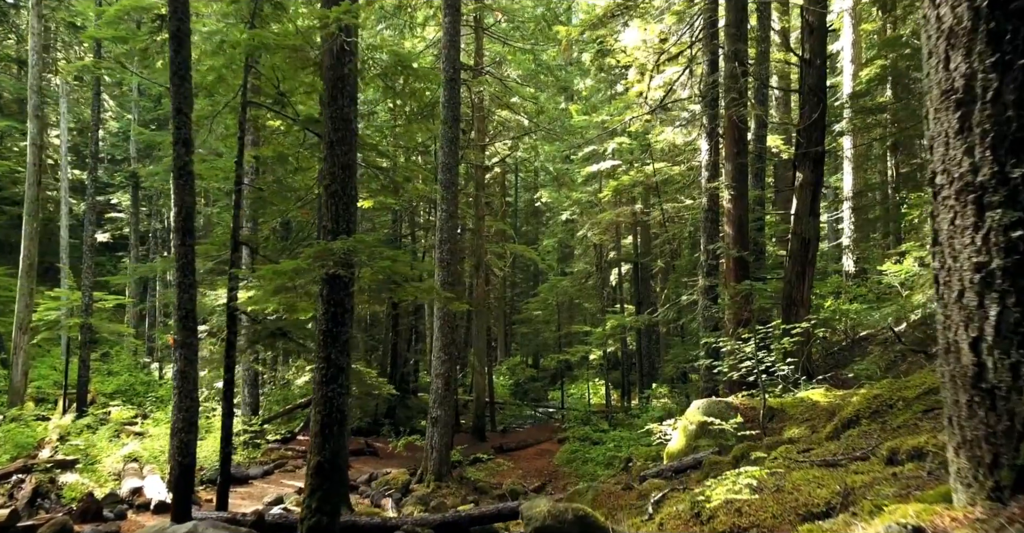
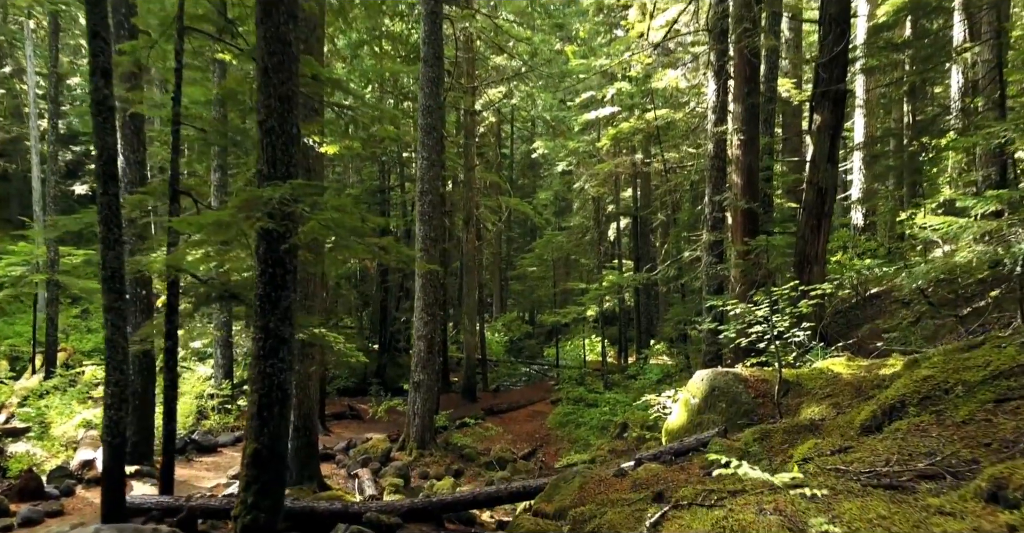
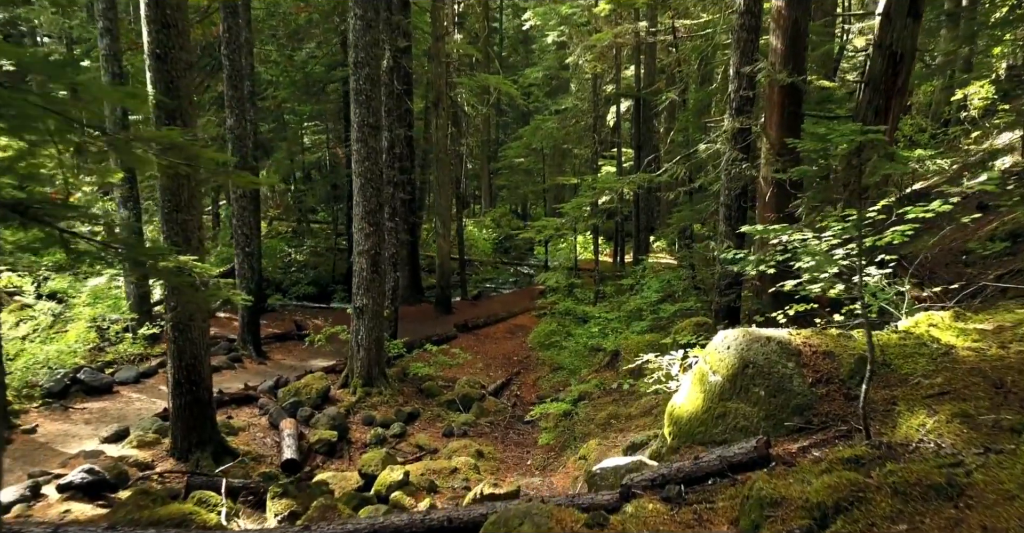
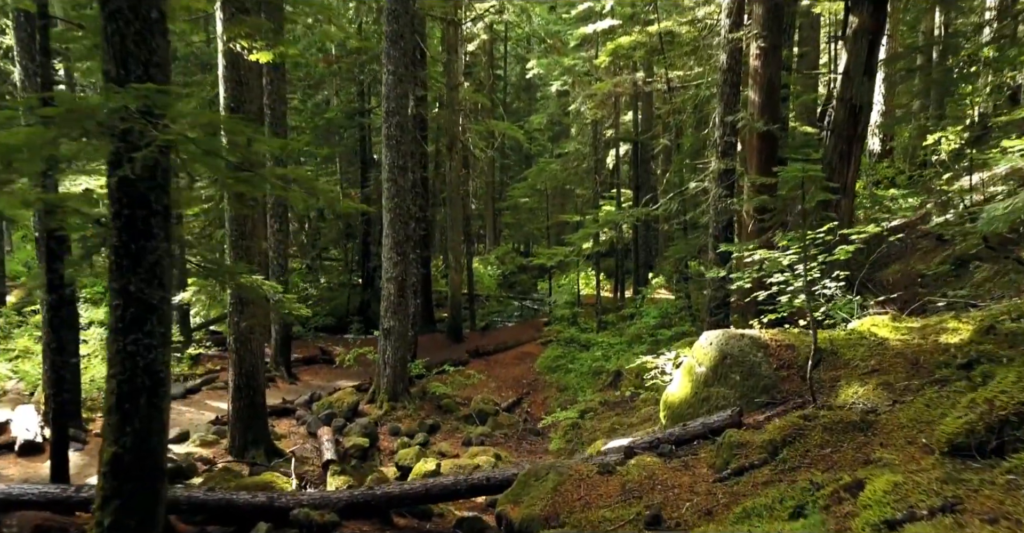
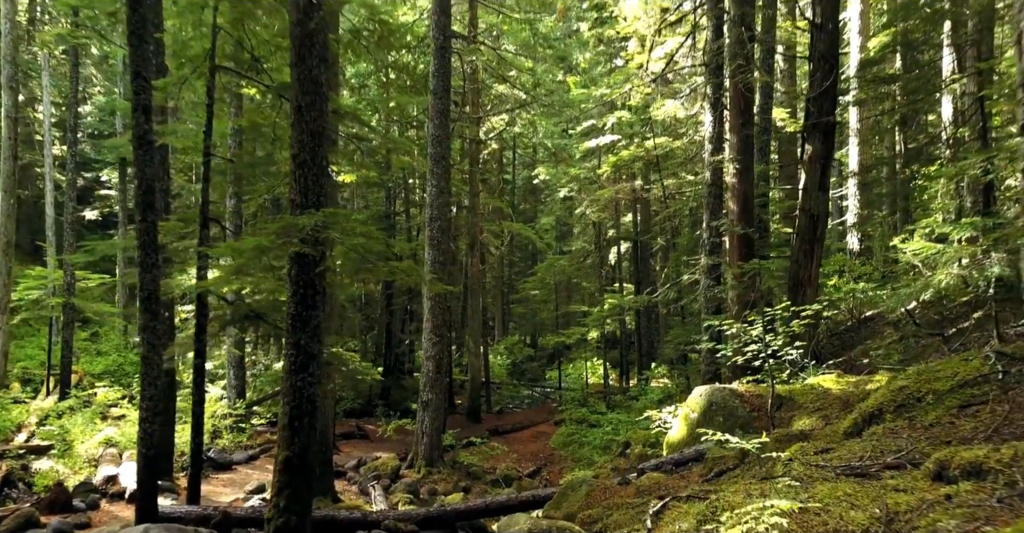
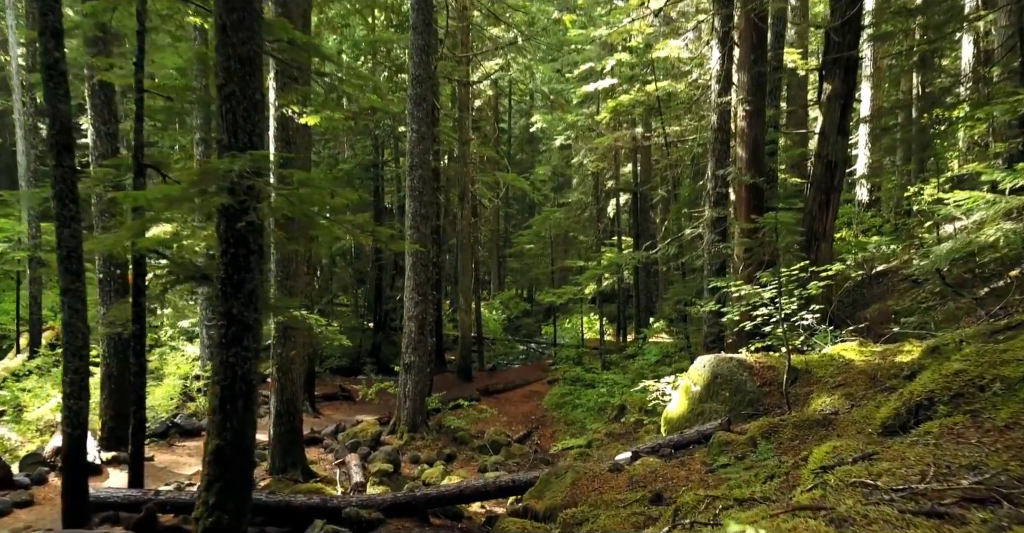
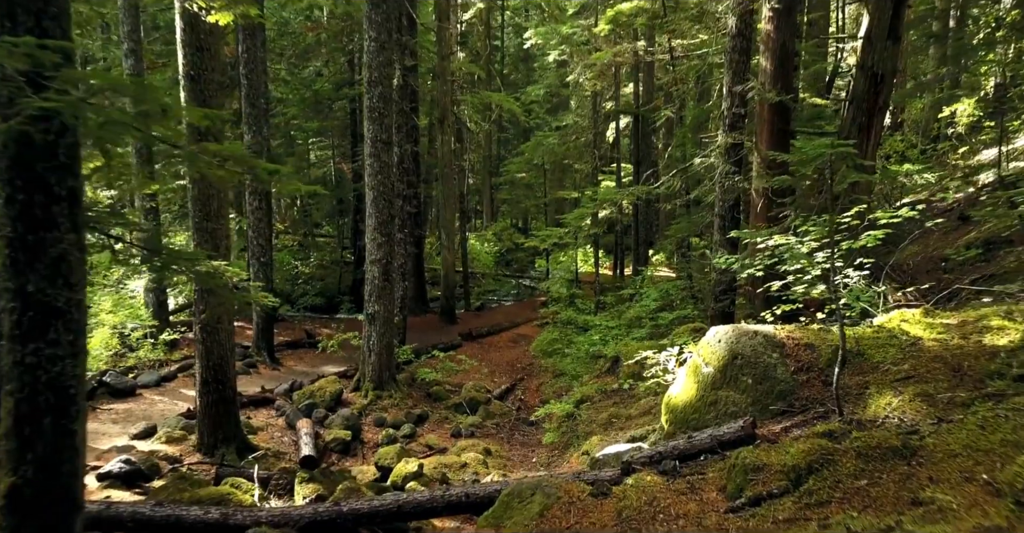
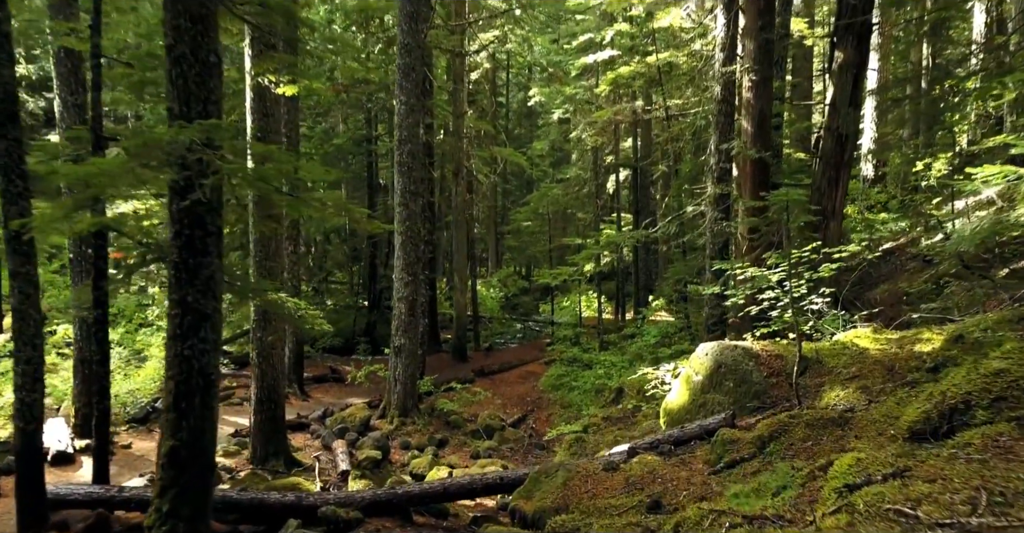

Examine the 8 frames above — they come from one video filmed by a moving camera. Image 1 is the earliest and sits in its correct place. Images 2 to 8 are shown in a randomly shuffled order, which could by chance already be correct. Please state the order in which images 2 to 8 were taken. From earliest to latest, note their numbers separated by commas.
5, 2, 6, 8, 4, 7, 3
